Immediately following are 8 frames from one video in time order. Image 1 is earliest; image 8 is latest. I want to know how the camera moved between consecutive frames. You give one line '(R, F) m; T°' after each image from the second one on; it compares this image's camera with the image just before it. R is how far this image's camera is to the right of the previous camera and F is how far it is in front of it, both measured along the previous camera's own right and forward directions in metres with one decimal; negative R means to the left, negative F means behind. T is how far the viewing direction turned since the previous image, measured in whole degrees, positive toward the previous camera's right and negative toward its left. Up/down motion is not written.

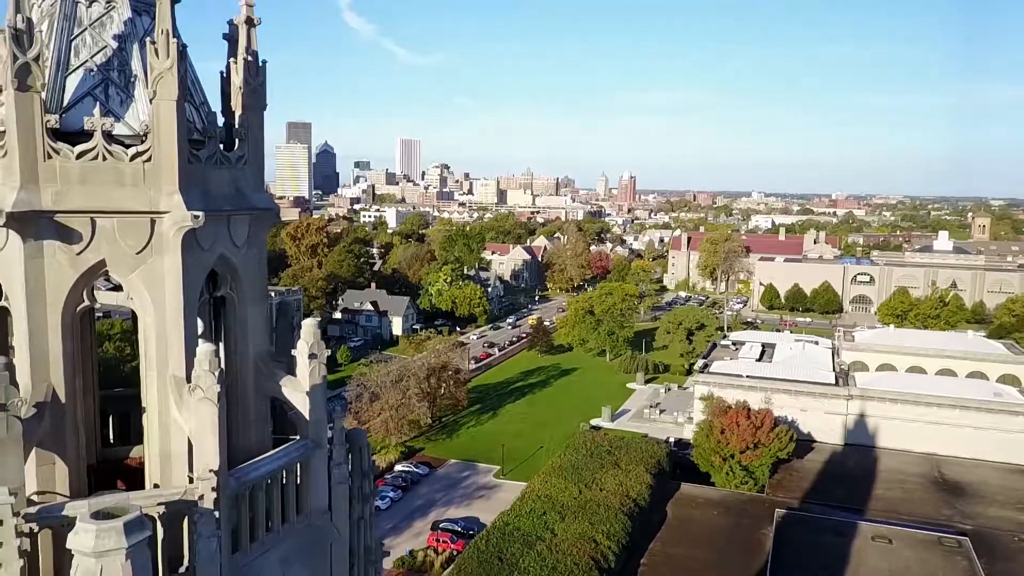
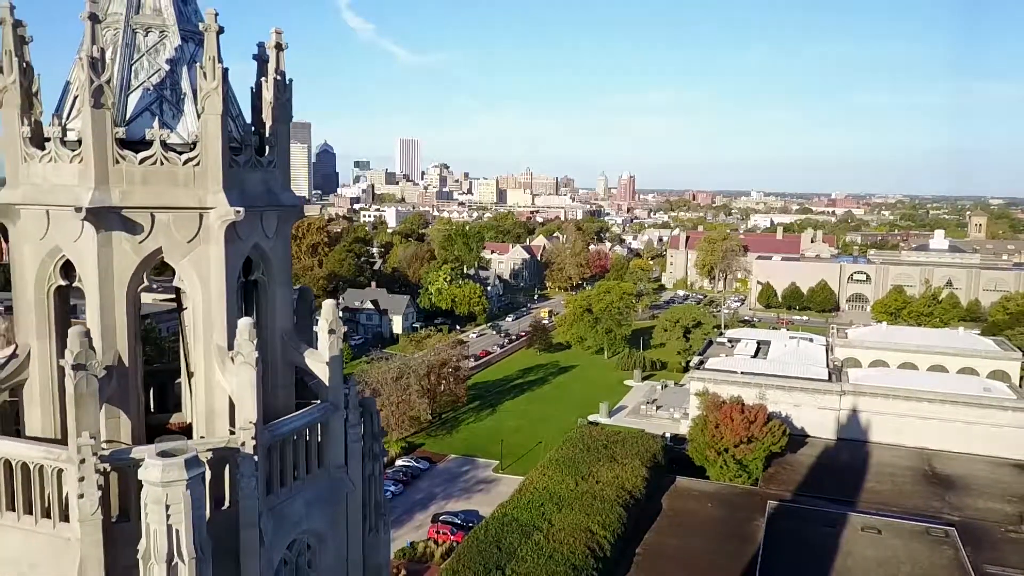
(0.0, -0.5) m; 0°
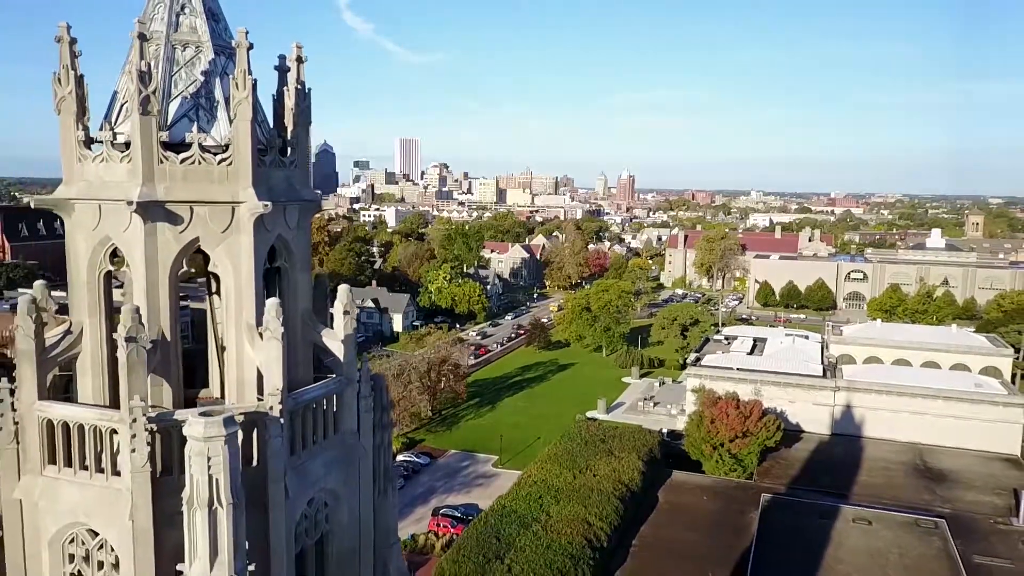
(0.0, -0.4) m; 0°
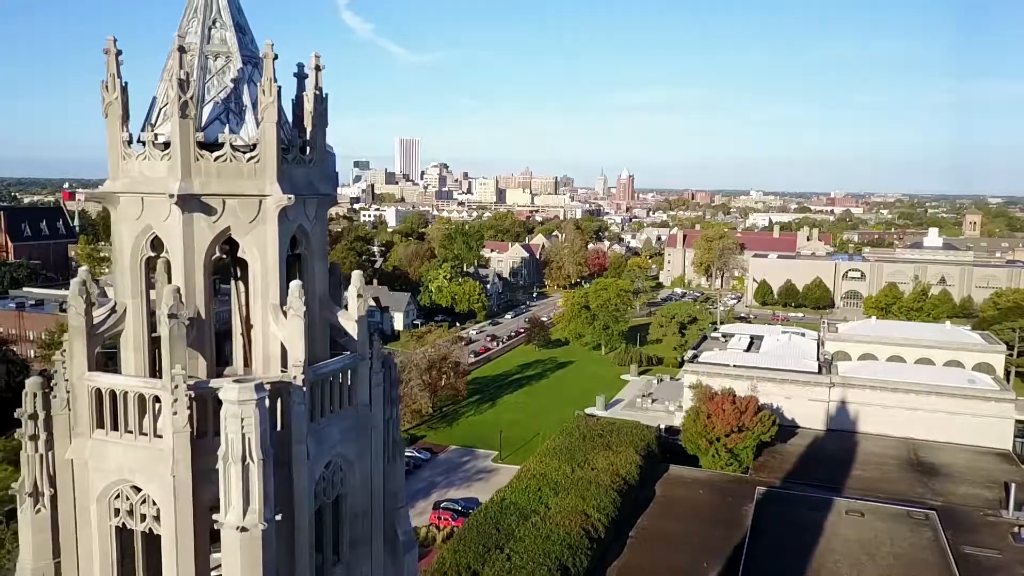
(0.0, -0.4) m; 0°
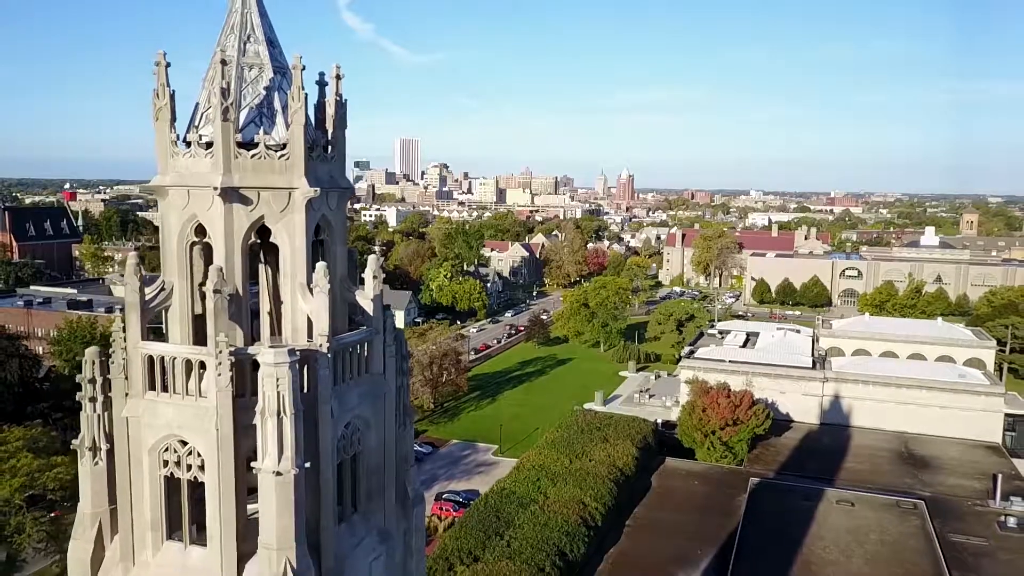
(0.0, -0.6) m; 0°
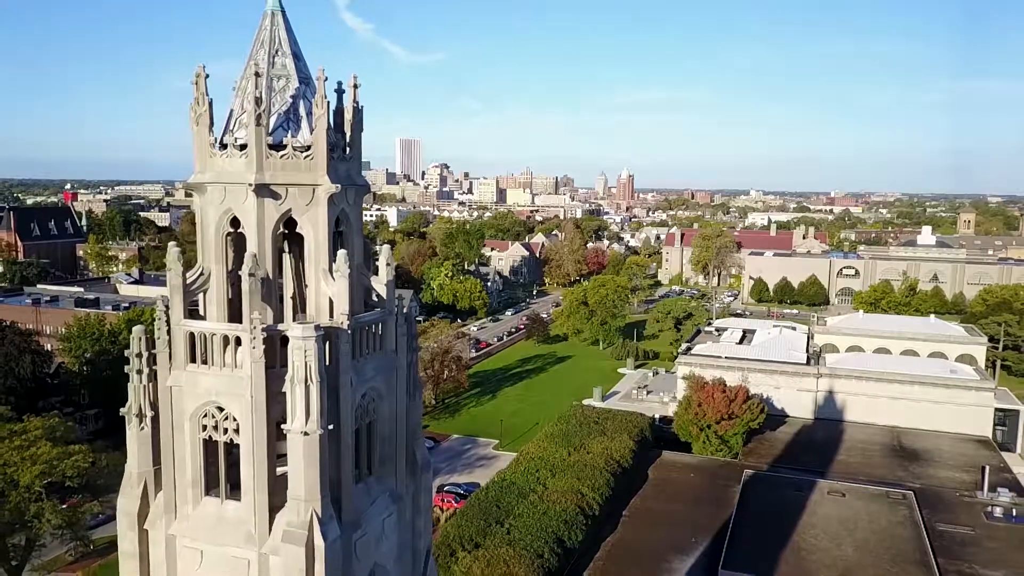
(0.0, -0.6) m; 0°
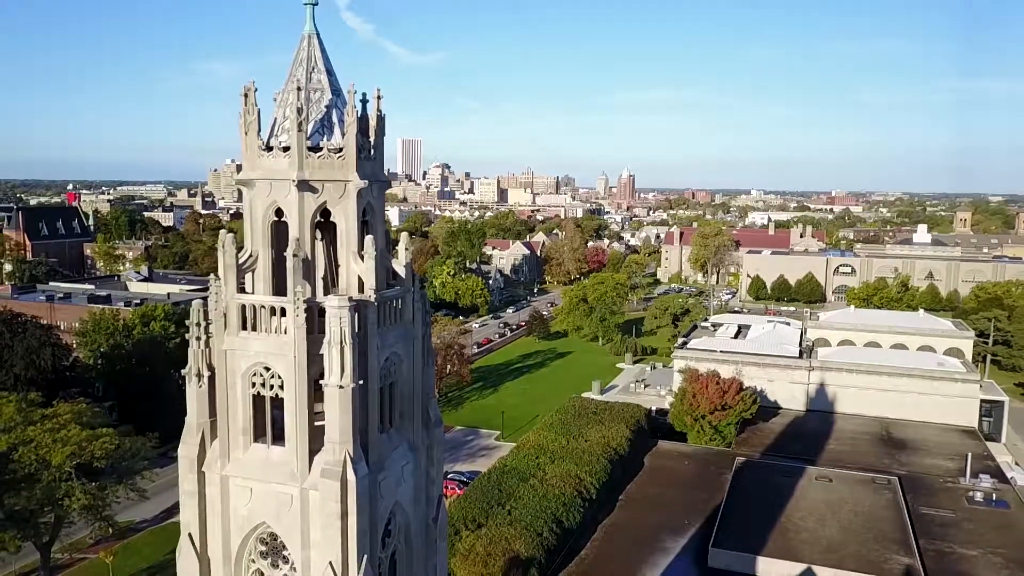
(0.0, -0.9) m; 0°
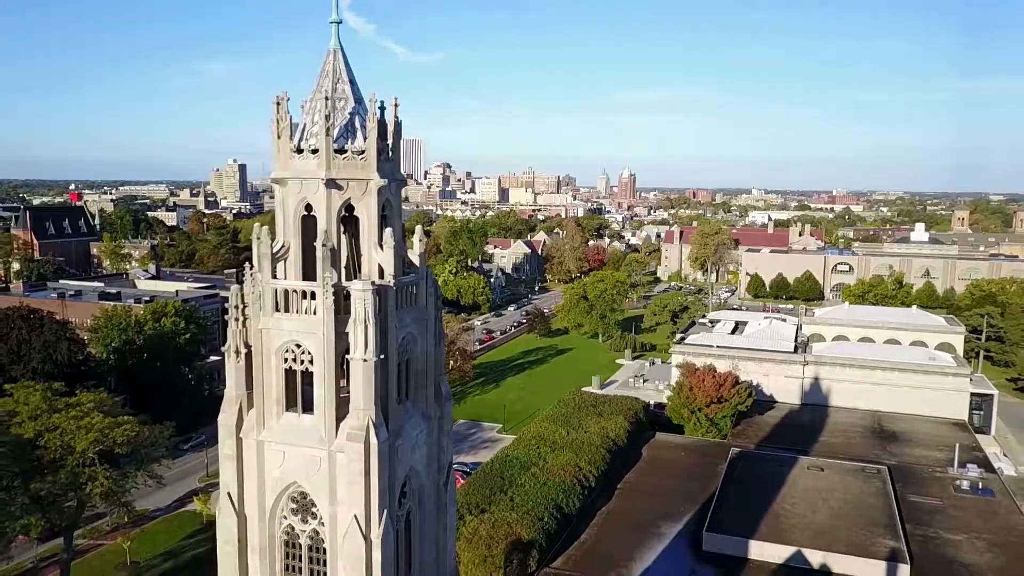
(0.0, -0.8) m; 0°
